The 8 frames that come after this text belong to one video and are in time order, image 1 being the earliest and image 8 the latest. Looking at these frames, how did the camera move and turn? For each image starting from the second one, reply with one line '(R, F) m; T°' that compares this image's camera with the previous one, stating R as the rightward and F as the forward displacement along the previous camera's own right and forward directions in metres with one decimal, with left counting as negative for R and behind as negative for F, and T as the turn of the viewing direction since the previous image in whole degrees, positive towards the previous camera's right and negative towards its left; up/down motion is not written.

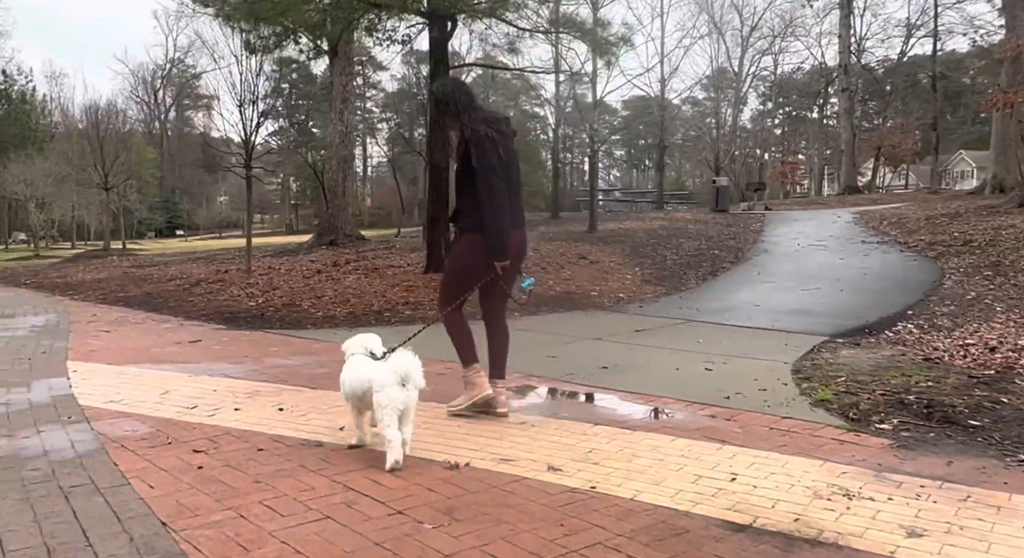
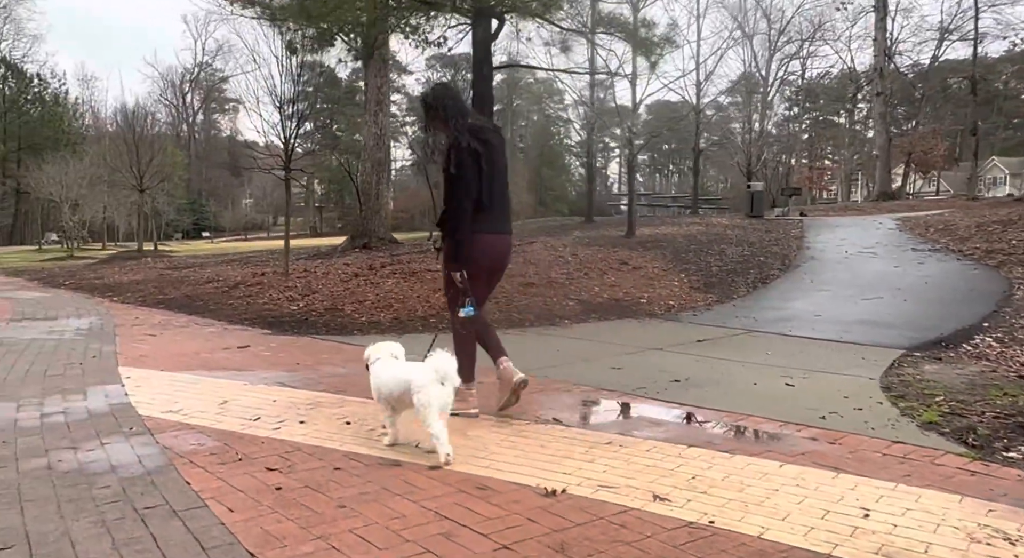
(-0.3, +0.2) m; -2°
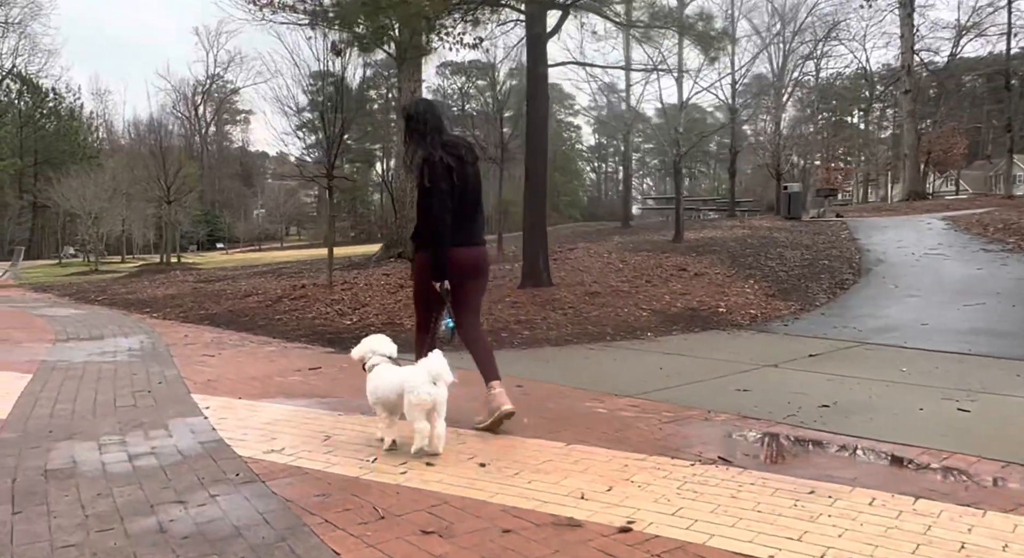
(-0.6, +0.5) m; -1°
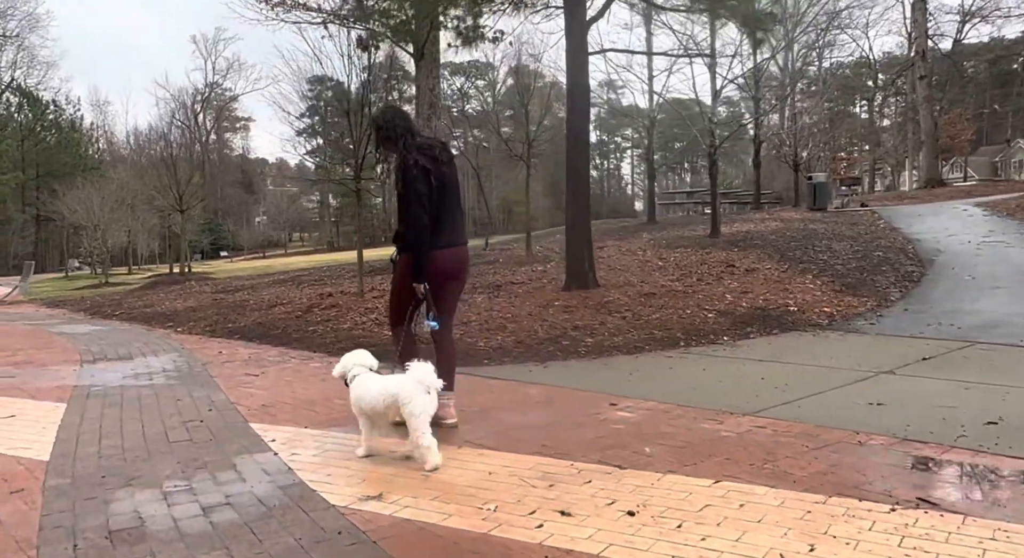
(-0.5, +0.6) m; 0°
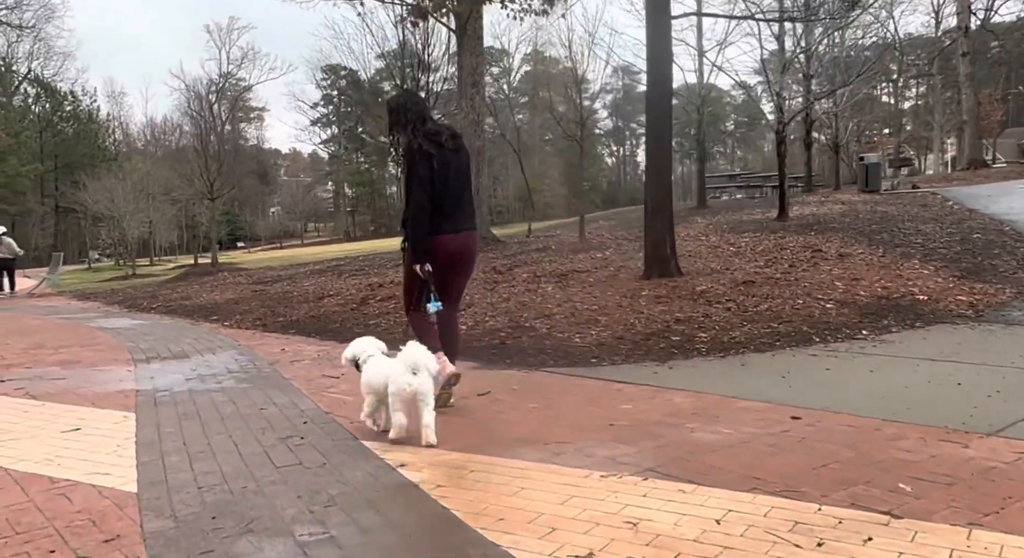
(-0.7, +0.8) m; -1°
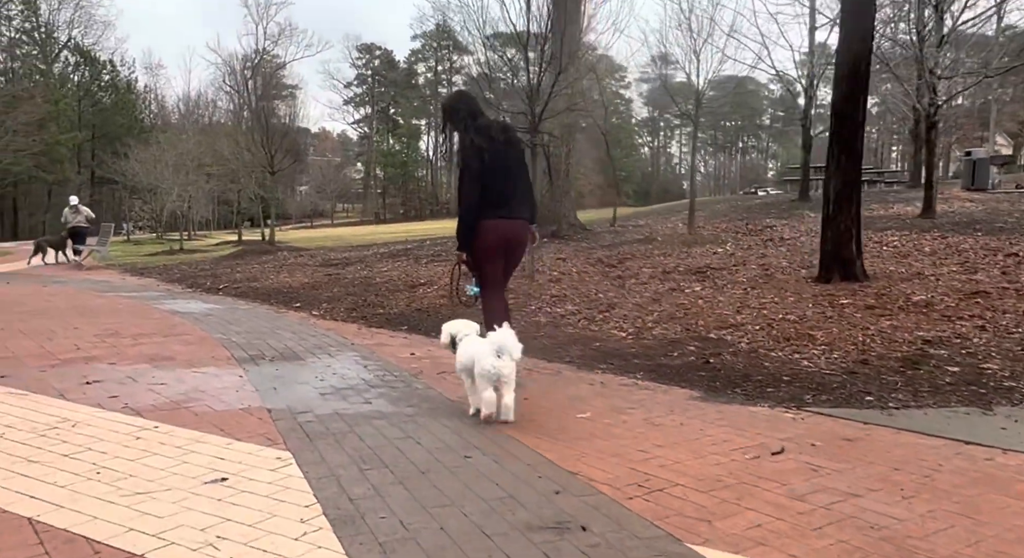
(-1.3, +1.5) m; -2°
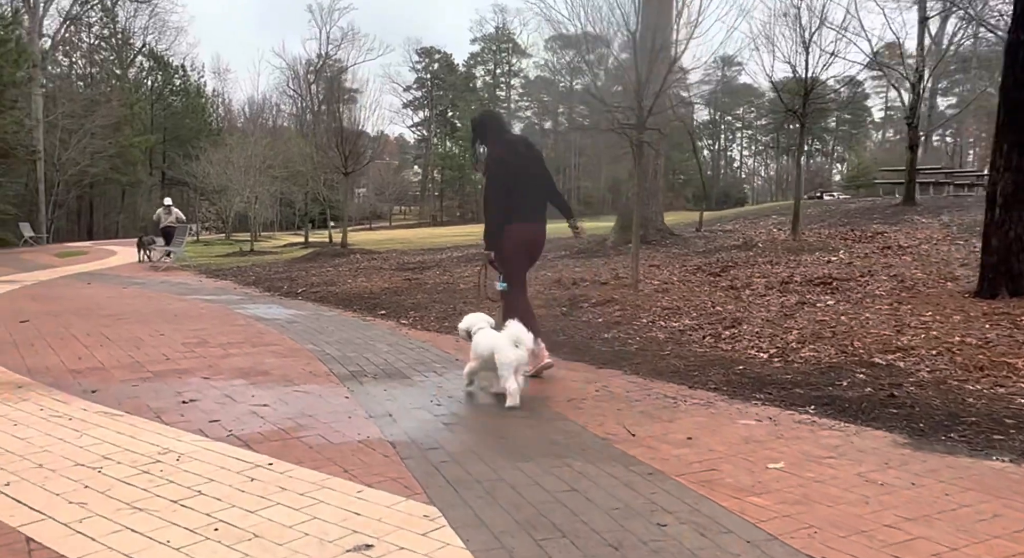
(-0.6, +0.8) m; -4°
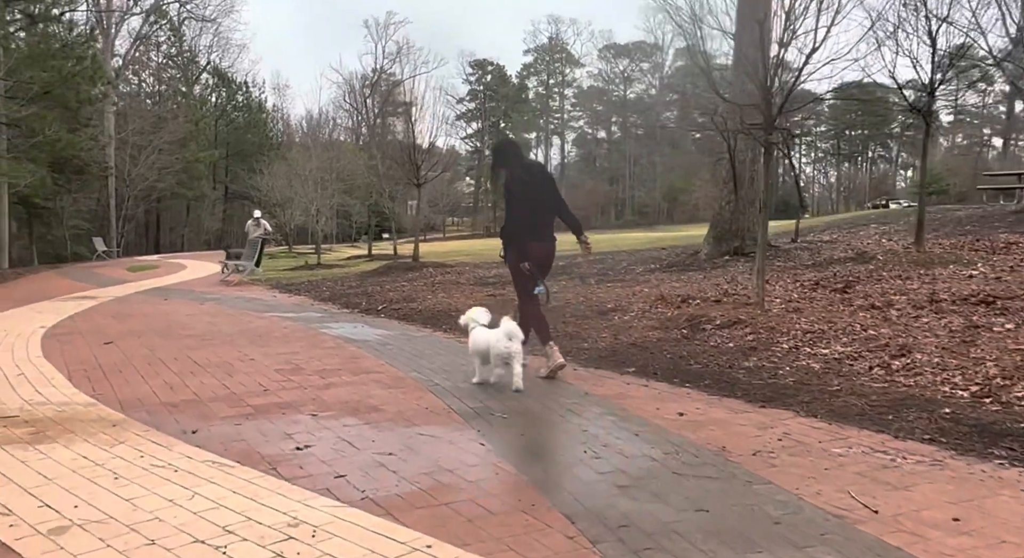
(-0.7, +0.9) m; -4°
